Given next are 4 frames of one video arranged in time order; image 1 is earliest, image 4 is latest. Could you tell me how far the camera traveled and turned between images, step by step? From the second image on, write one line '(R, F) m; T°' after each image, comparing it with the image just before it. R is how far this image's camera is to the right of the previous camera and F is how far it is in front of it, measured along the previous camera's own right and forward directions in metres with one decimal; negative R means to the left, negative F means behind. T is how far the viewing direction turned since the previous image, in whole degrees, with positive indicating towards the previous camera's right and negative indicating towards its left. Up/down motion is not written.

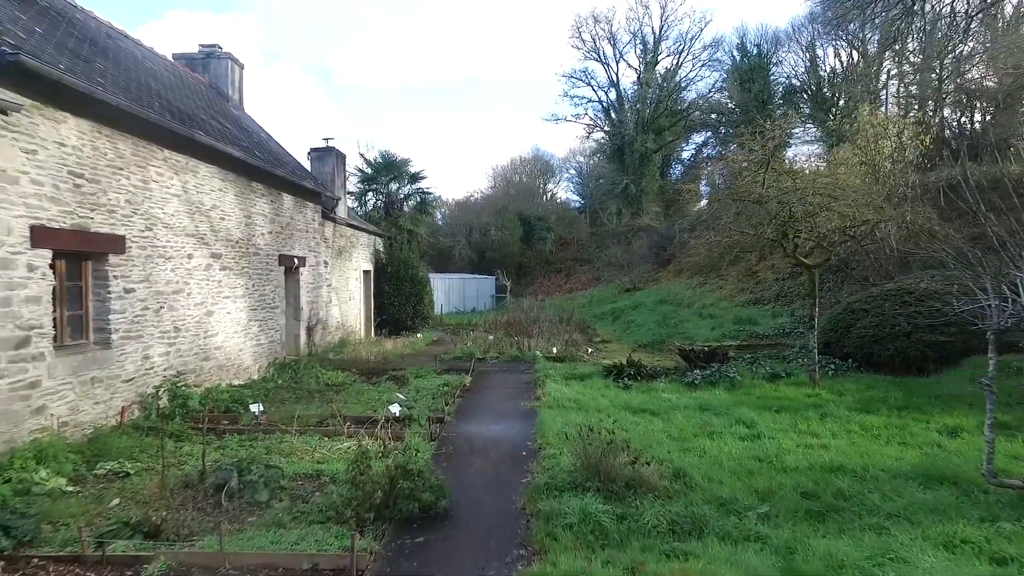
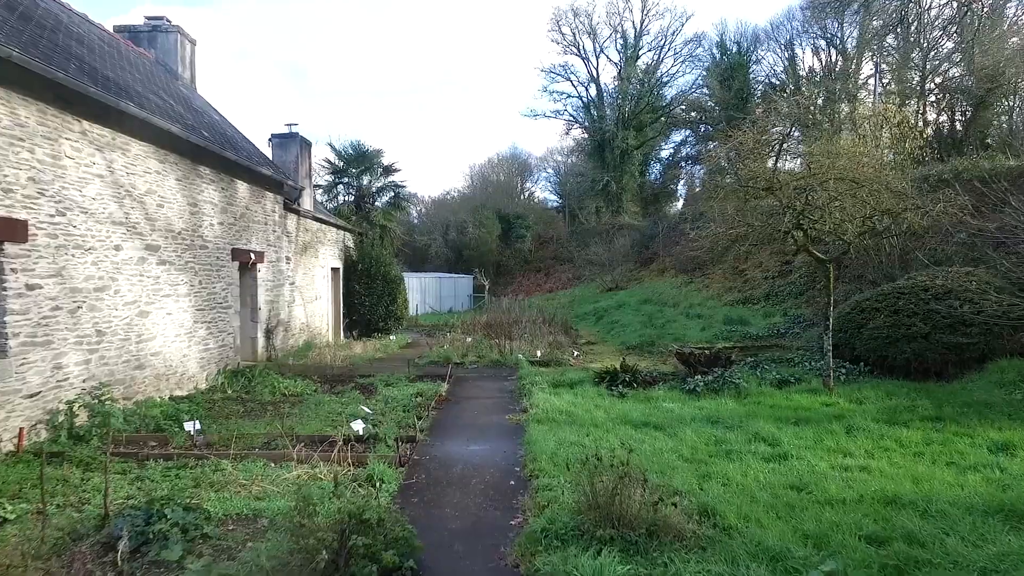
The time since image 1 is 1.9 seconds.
(-0.1, +0.8) m; +2°
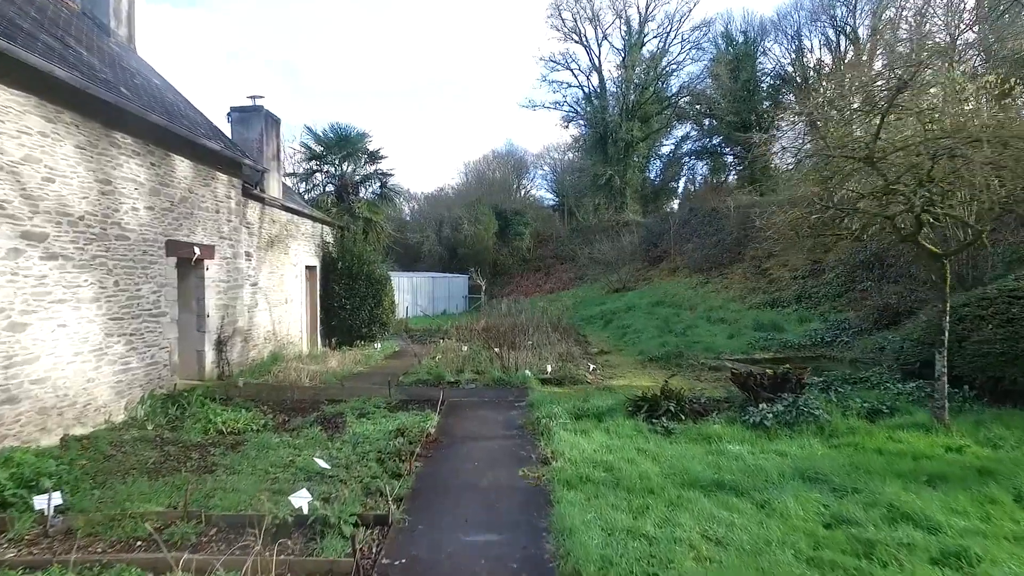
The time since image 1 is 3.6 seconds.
(-0.1, +1.7) m; +1°
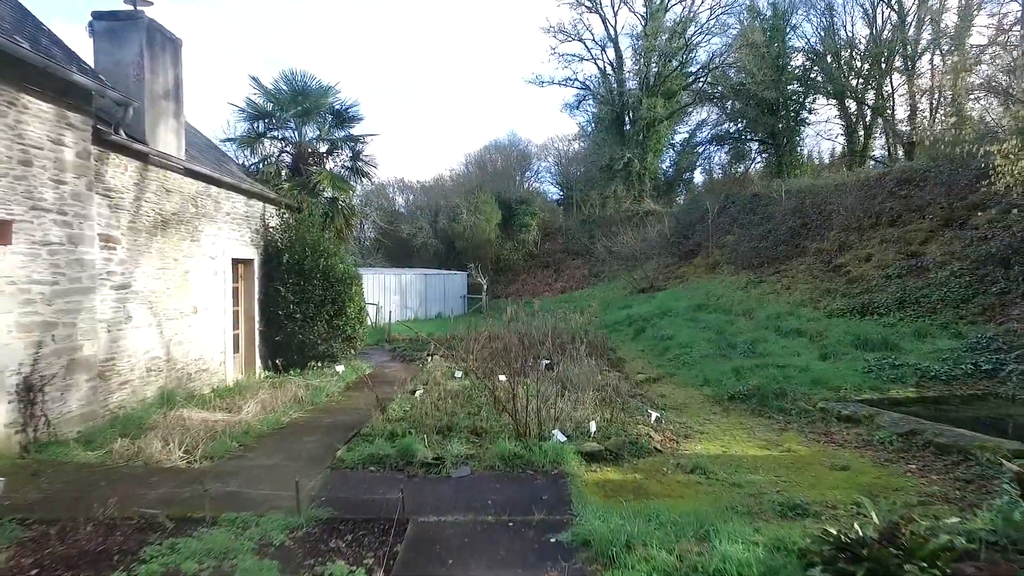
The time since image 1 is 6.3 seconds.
(-0.1, +3.2) m; 0°
